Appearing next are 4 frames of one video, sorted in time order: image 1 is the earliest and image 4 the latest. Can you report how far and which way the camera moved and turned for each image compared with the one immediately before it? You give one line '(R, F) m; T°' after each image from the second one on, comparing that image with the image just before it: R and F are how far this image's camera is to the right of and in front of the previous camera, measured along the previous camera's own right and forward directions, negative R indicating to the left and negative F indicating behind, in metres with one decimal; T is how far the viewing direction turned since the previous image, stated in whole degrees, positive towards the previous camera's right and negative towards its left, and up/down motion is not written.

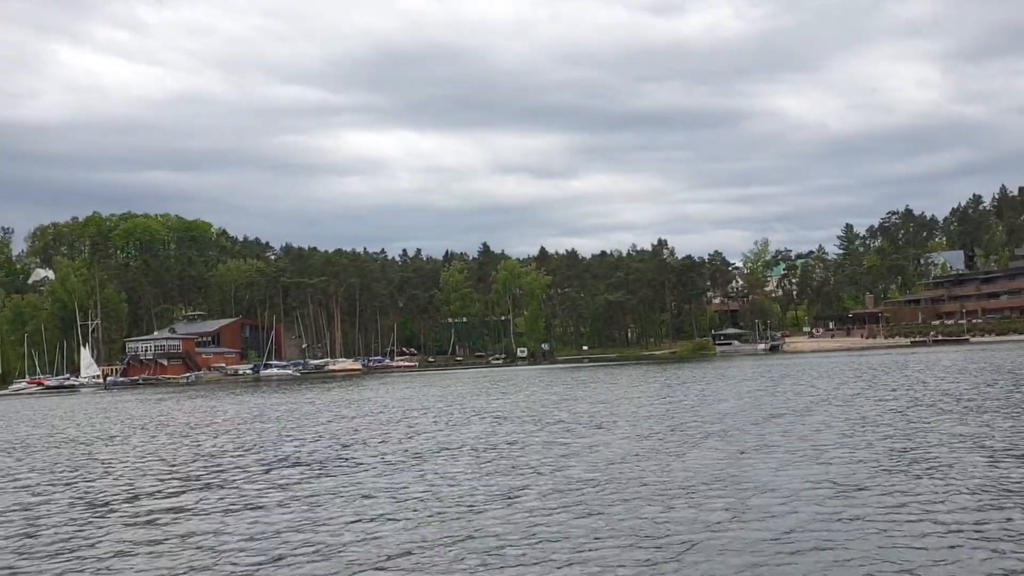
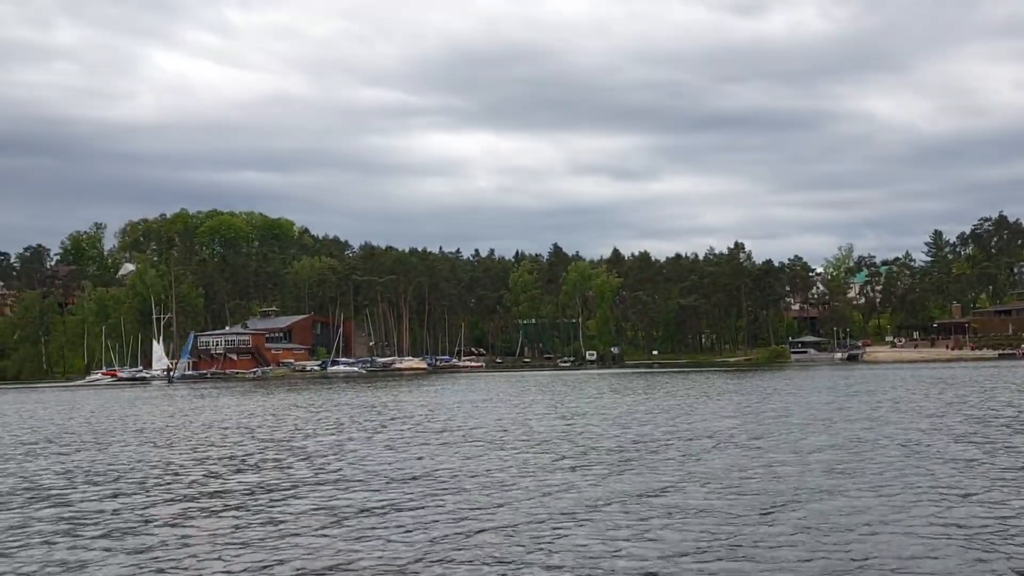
(+0.9, +1.2) m; -5°
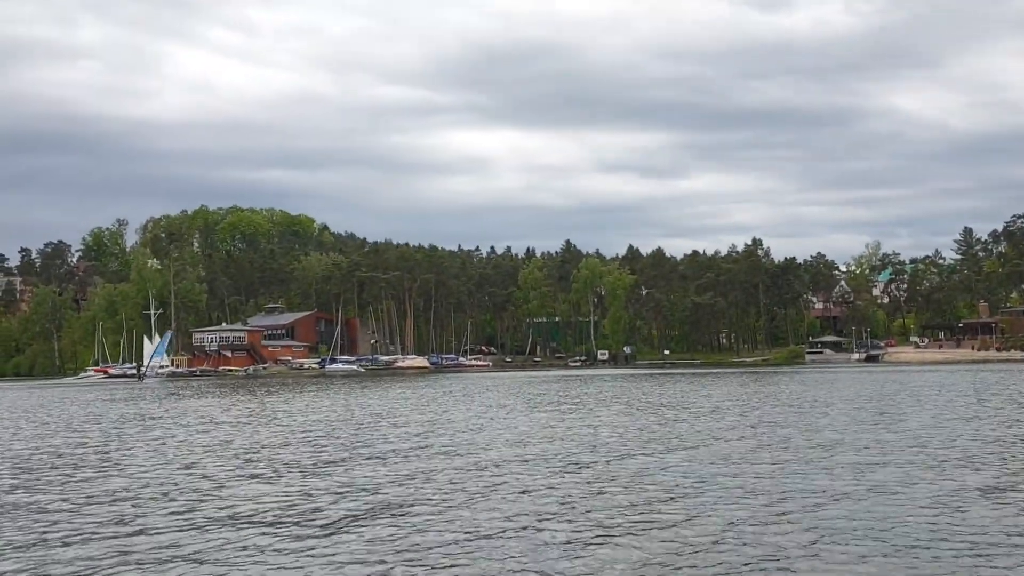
(+2.1, +3.0) m; -2°
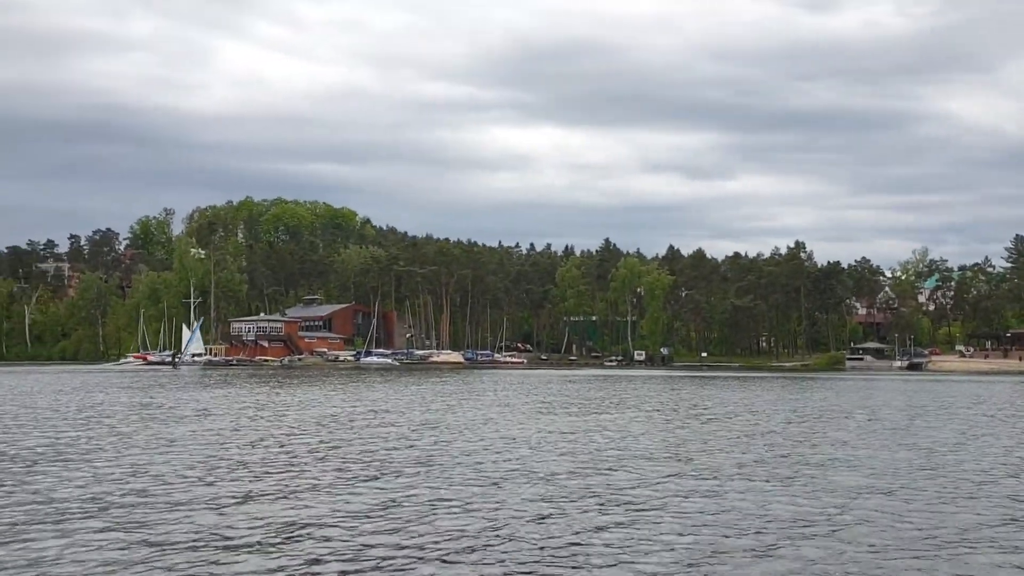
(+0.3, +0.4) m; -2°
